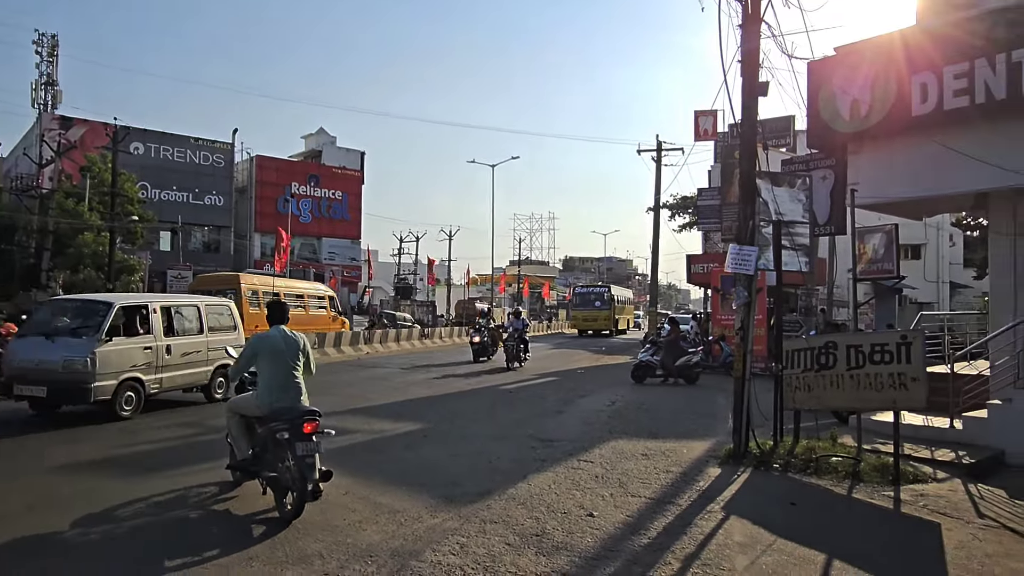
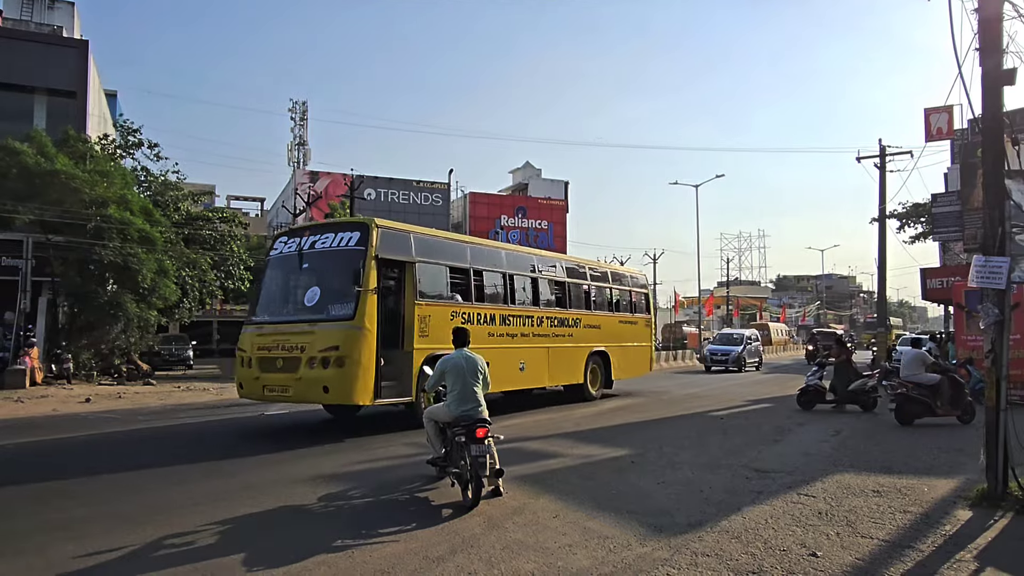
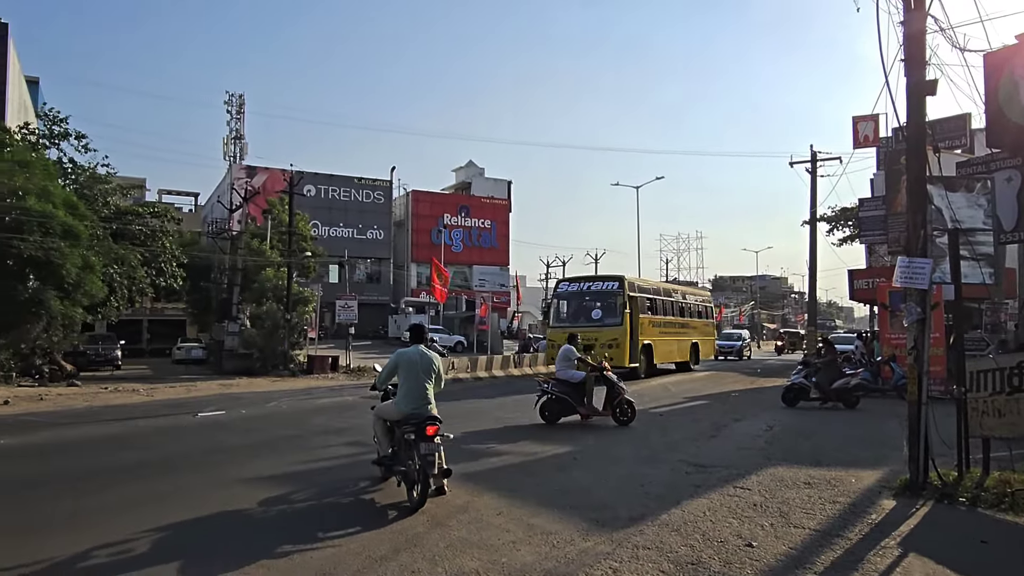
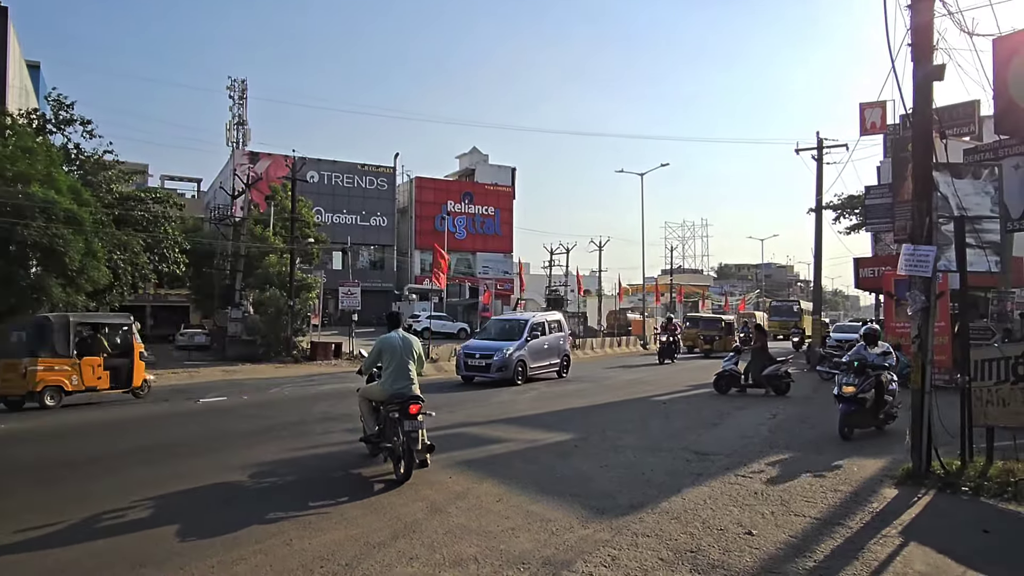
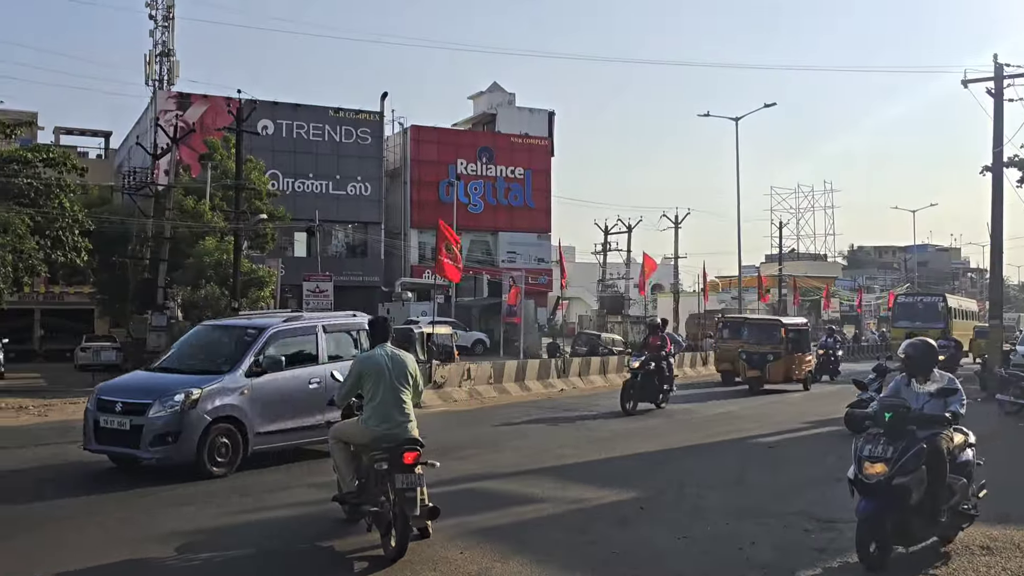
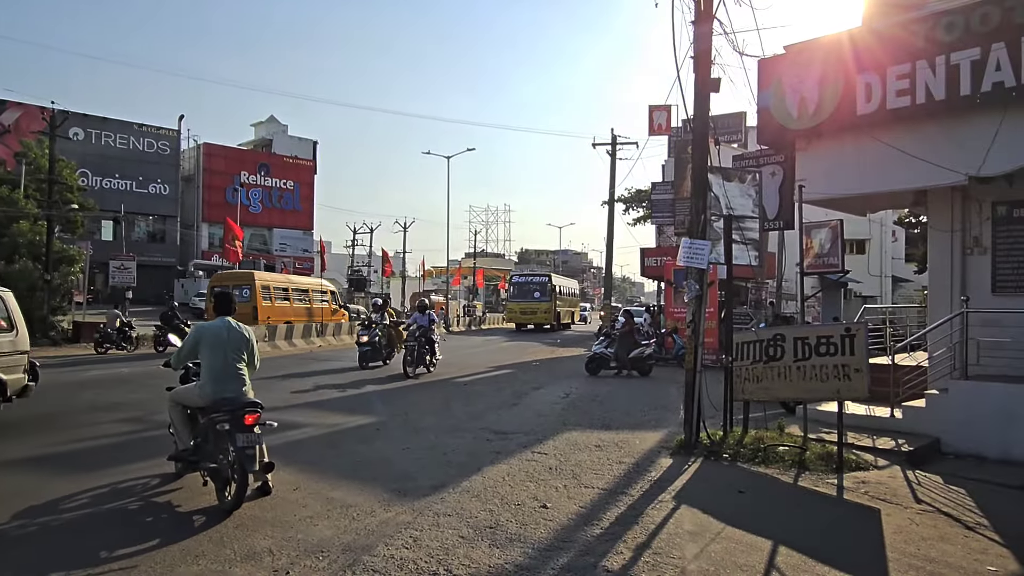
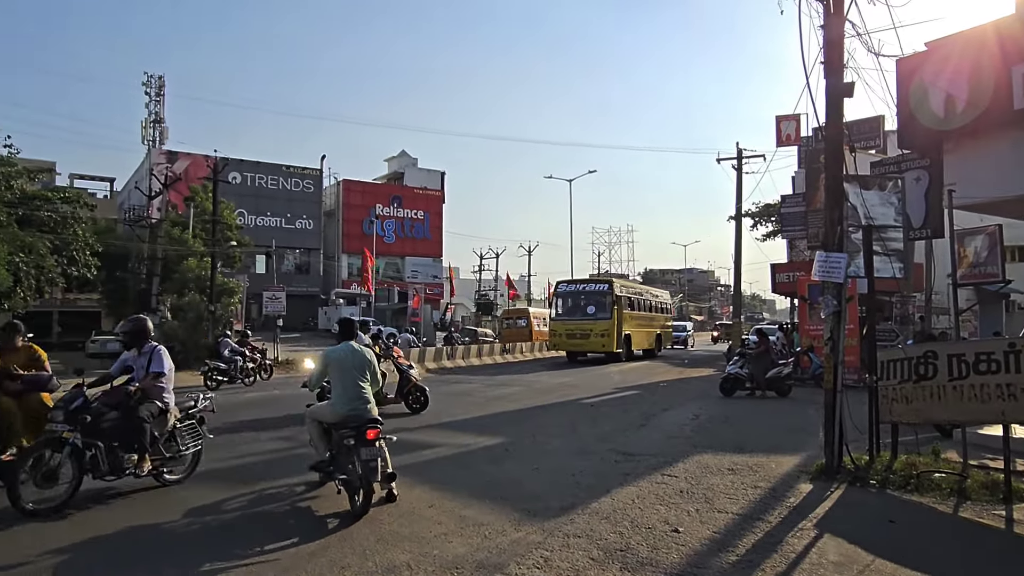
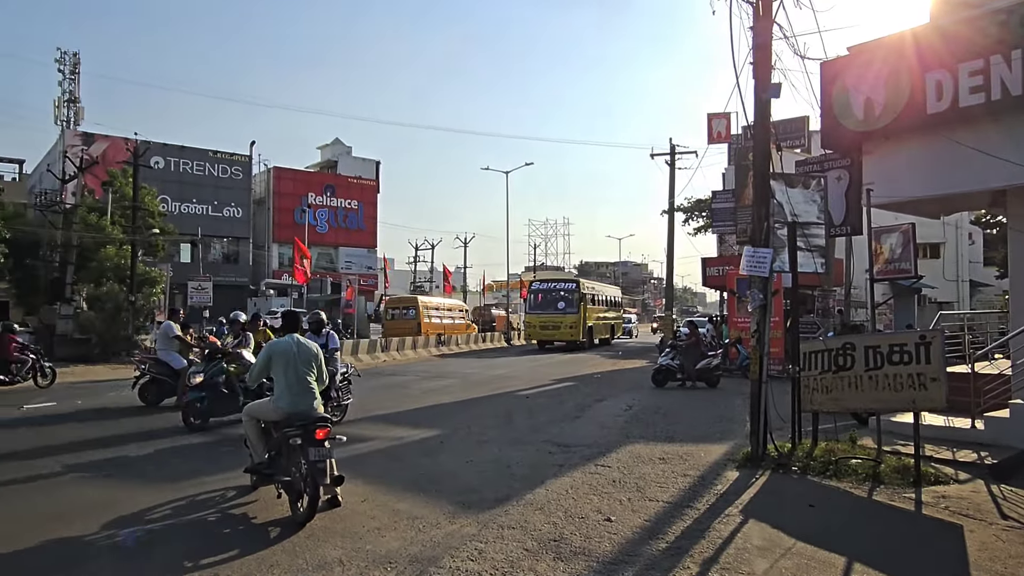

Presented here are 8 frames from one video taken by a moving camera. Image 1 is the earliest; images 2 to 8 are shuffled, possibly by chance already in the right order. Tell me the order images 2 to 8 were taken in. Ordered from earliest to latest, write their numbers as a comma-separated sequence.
6, 8, 7, 3, 2, 4, 5
